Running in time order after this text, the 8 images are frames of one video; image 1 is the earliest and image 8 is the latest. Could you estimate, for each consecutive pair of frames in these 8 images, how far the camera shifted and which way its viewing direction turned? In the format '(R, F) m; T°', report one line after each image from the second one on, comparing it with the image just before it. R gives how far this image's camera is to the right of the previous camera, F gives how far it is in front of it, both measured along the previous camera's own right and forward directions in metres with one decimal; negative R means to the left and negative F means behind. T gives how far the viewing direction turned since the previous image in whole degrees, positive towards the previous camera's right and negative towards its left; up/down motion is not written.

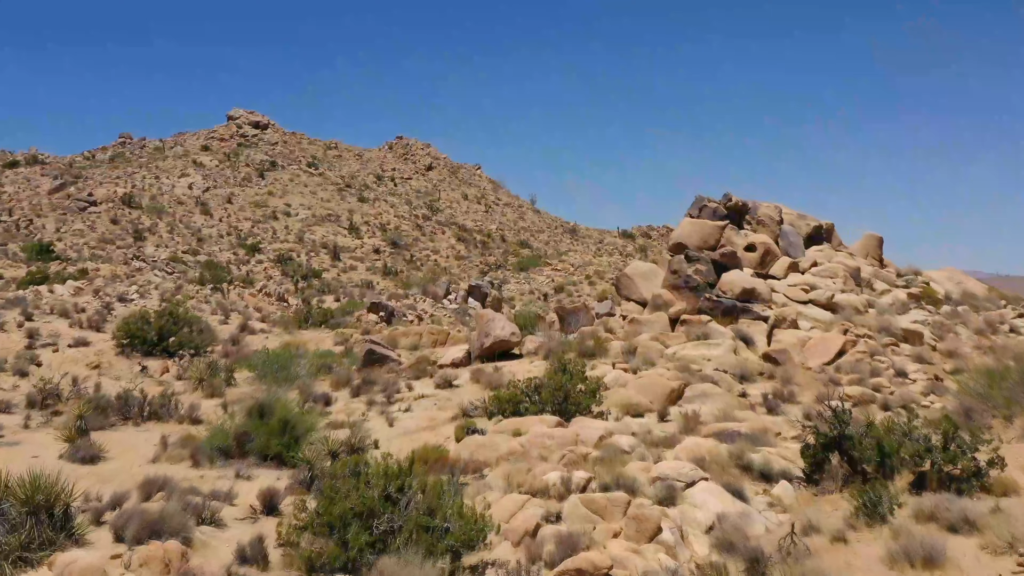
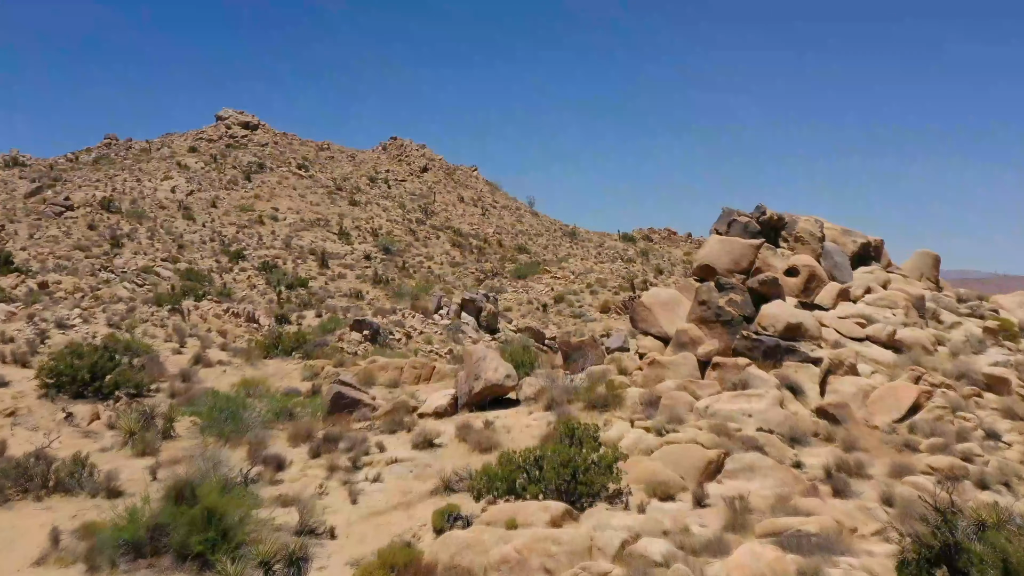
(0.0, +1.4) m; 0°
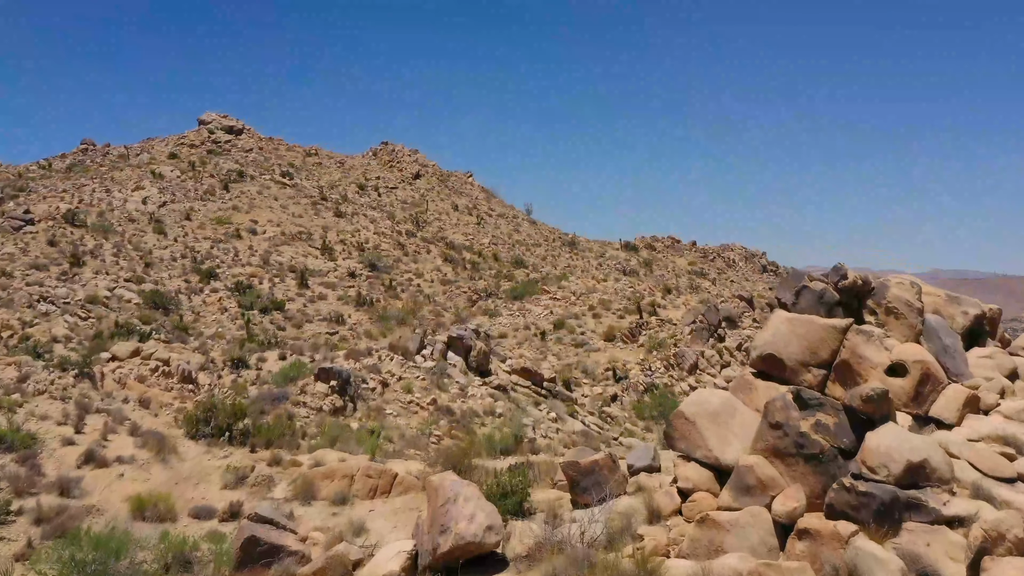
(+0.1, +2.2) m; 0°
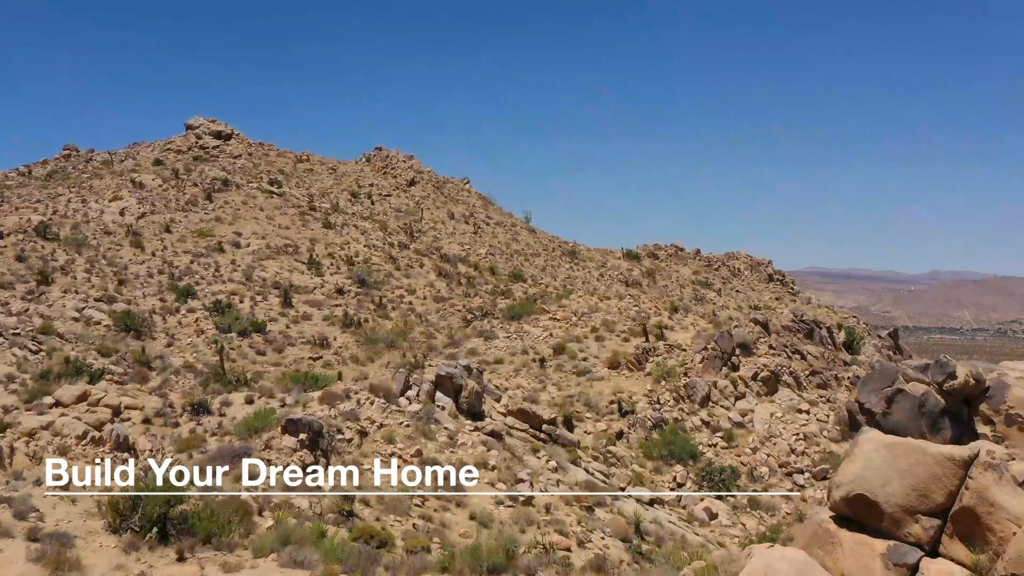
(0.0, +1.5) m; 0°
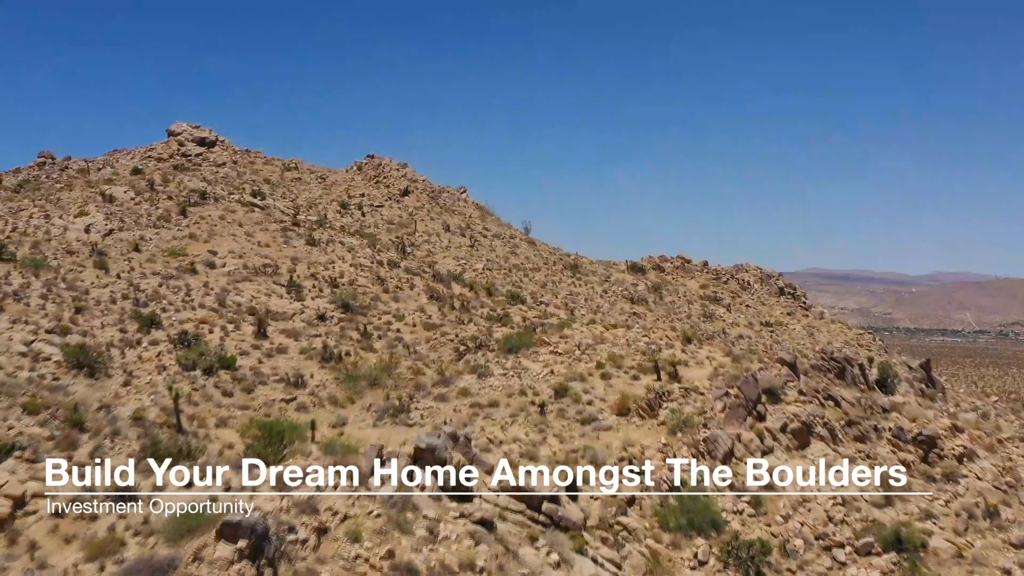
(+0.1, +2.2) m; 0°
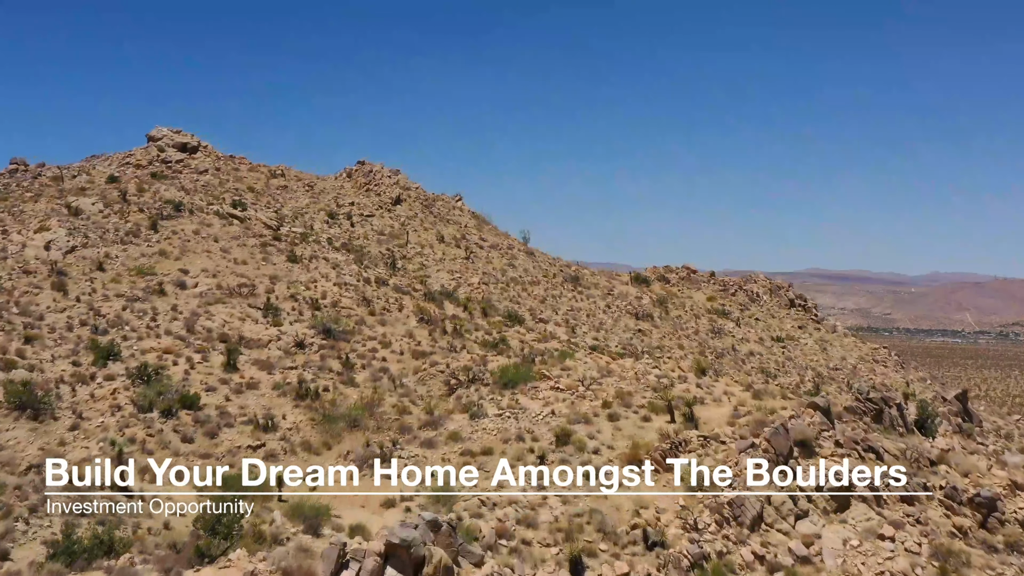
(0.0, +2.1) m; 0°
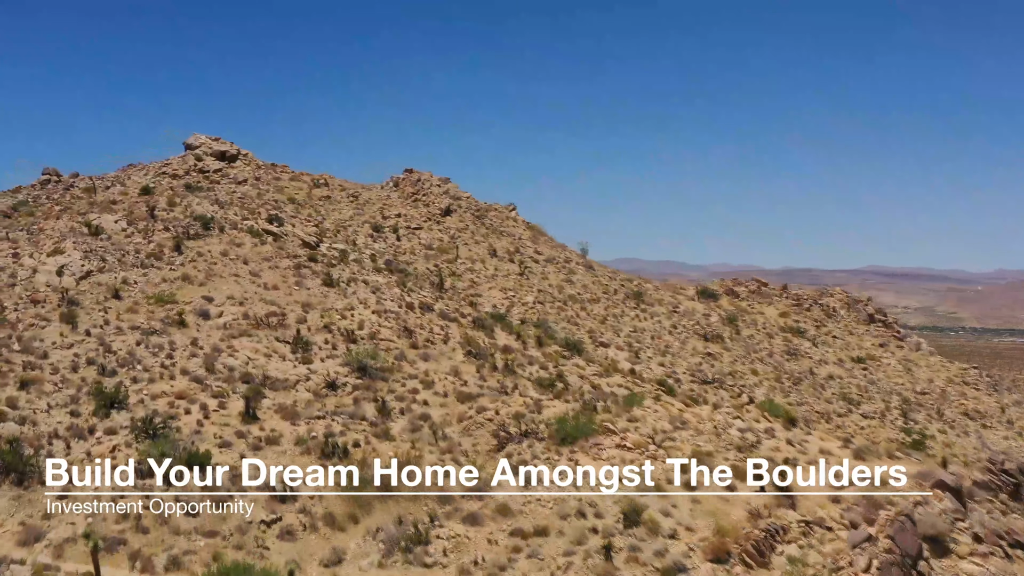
(0.0, +2.6) m; -3°
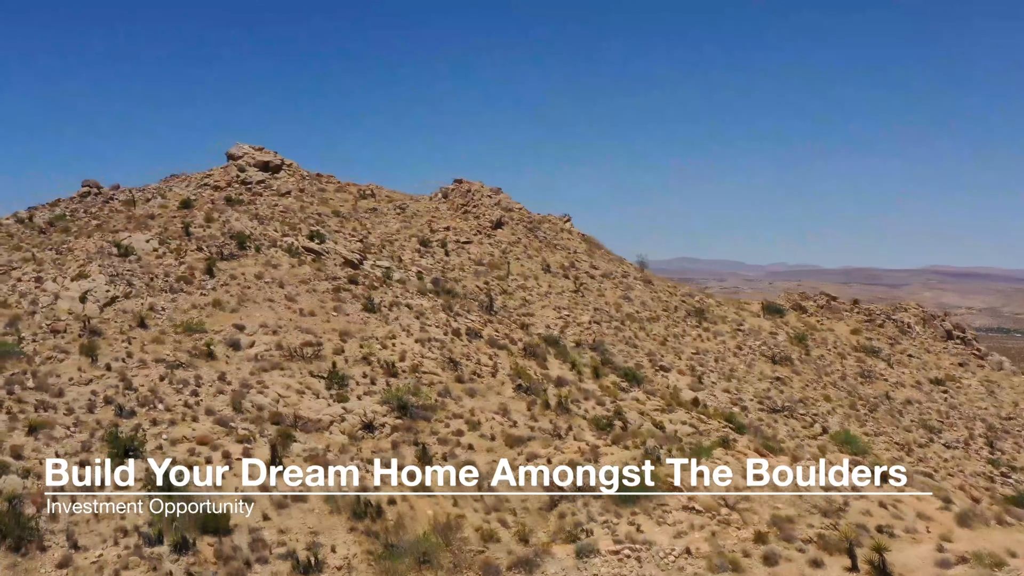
(0.0, +1.8) m; -3°
